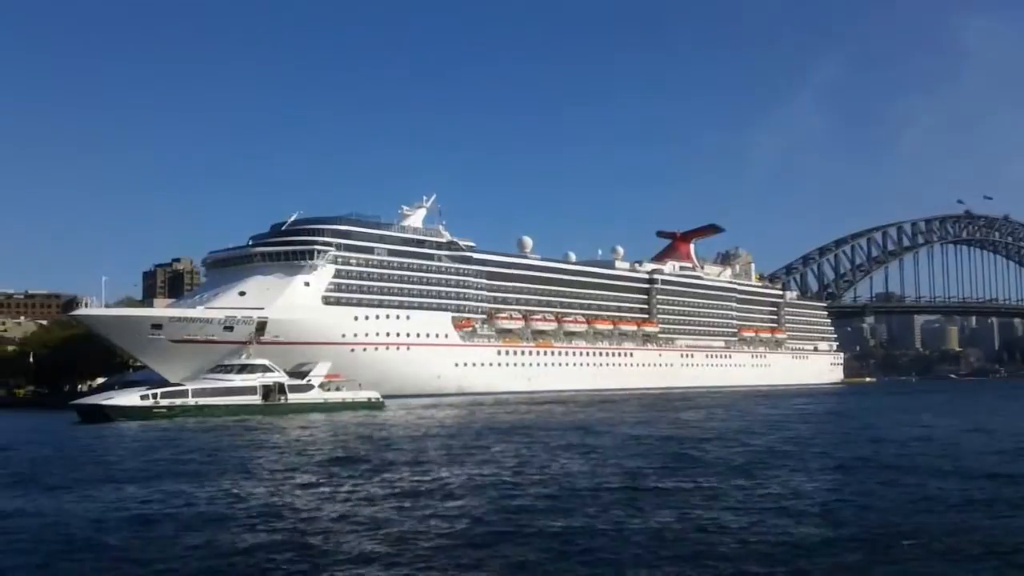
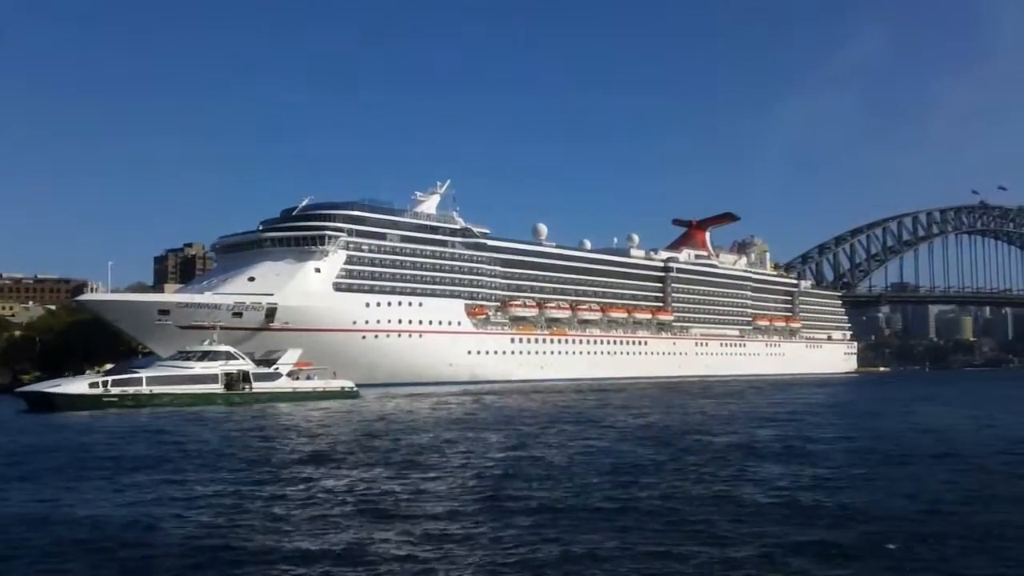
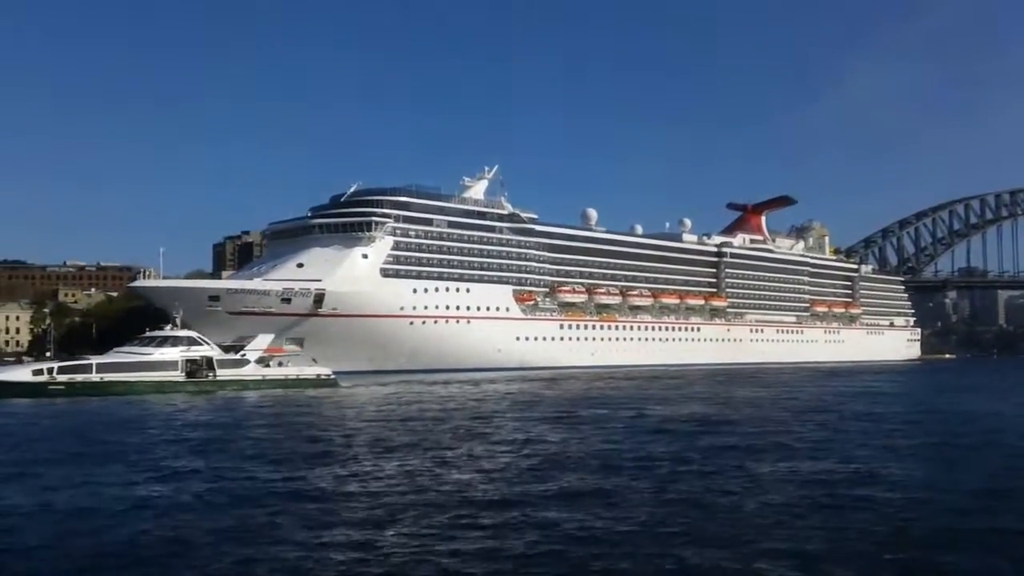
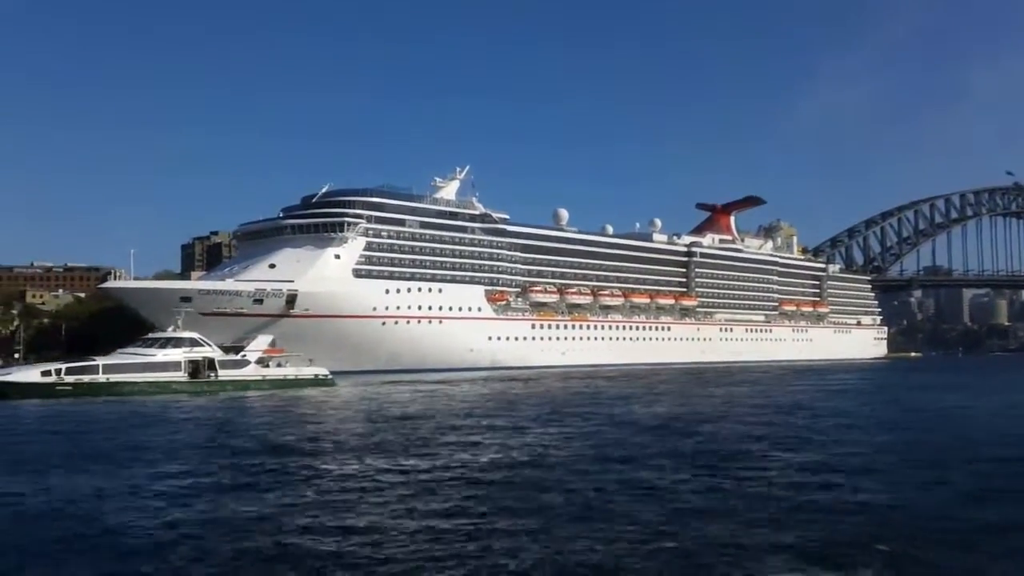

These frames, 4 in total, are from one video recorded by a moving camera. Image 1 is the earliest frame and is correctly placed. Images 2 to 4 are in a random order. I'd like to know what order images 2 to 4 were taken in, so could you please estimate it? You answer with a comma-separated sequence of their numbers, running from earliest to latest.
2, 4, 3
